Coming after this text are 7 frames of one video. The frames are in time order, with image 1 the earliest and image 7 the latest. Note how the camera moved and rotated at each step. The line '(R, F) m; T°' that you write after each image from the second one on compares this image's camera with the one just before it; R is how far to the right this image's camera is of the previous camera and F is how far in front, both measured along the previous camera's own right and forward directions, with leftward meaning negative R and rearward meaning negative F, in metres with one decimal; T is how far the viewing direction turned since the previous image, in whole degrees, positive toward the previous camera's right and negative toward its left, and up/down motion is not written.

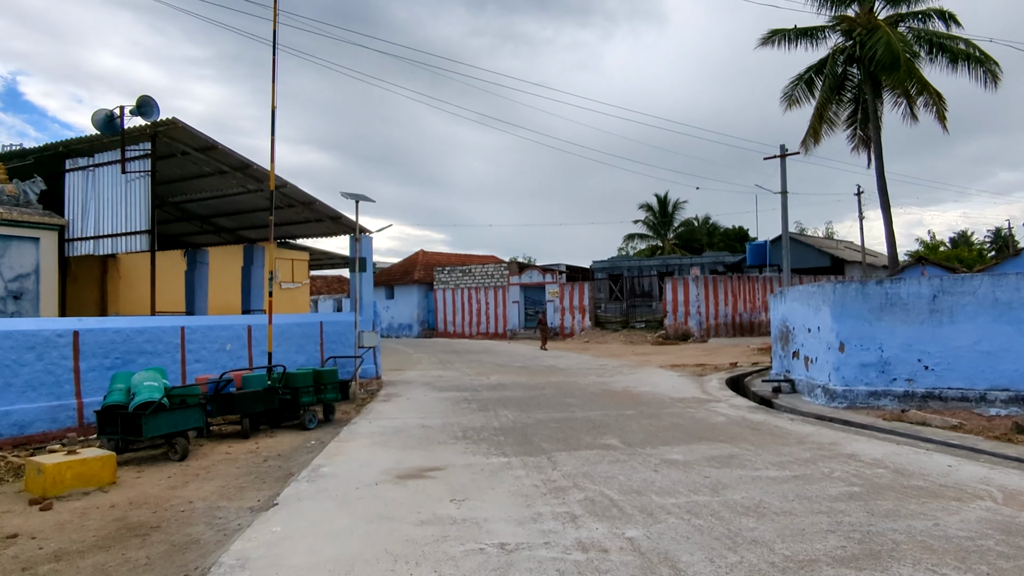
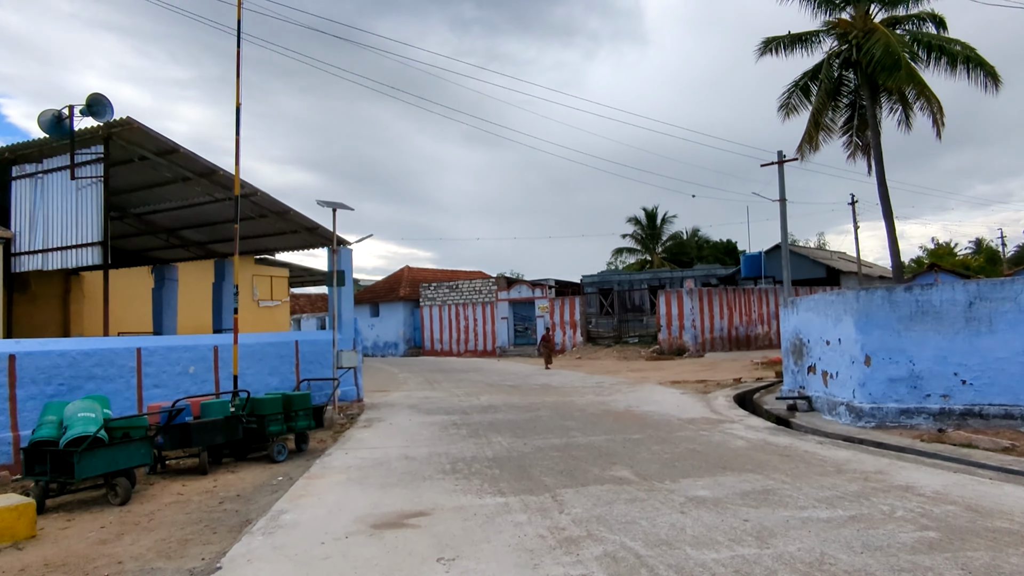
(-0.1, +1.0) m; +1°
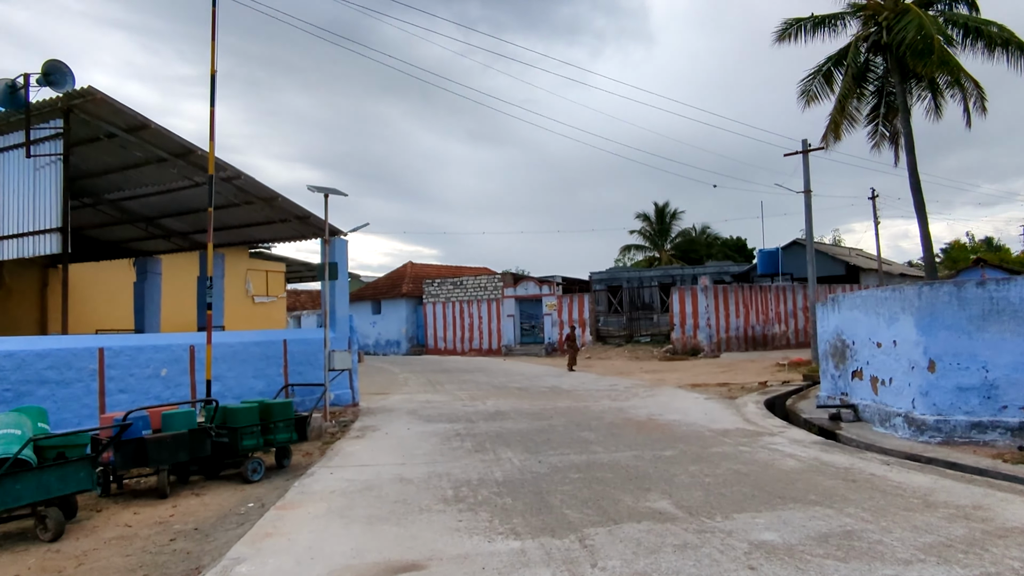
(-0.1, +1.2) m; 0°
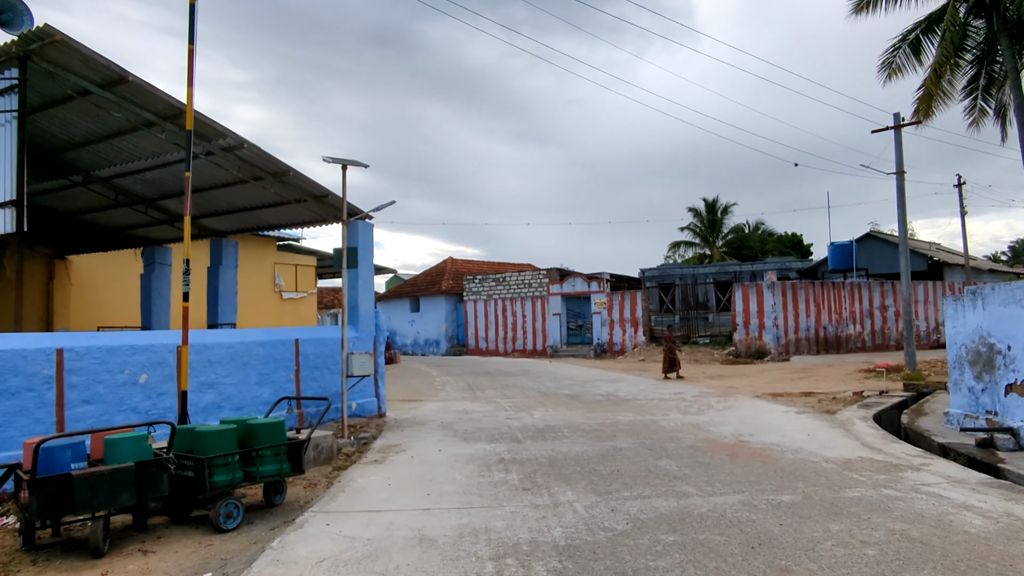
(-0.2, +2.0) m; -3°
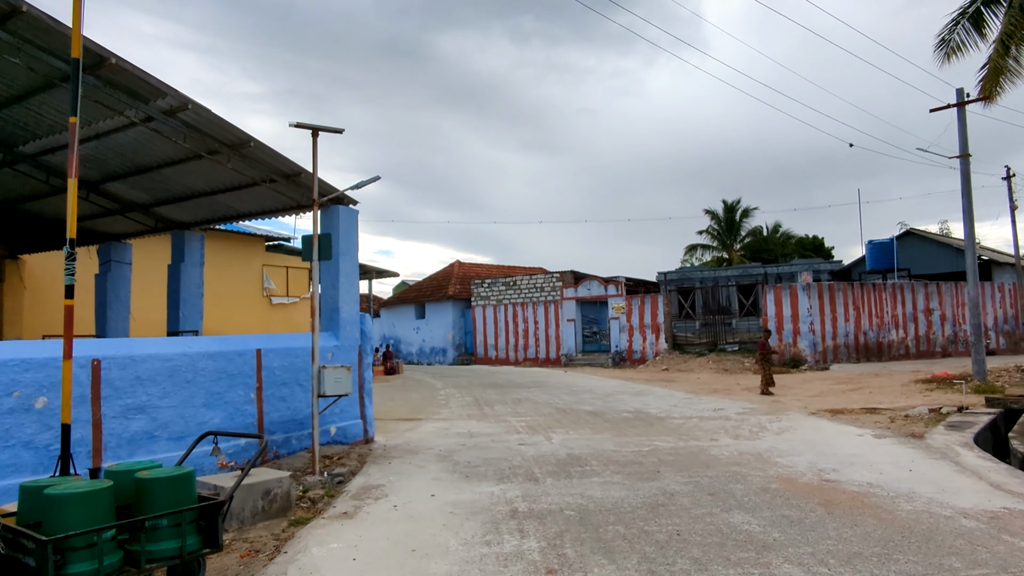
(0.0, +2.0) m; -1°
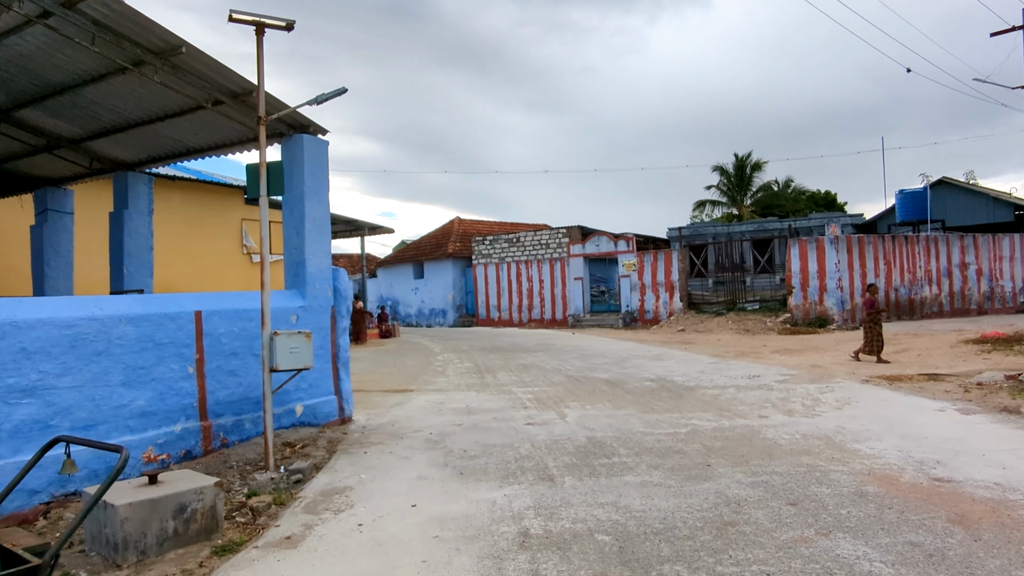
(0.0, +1.7) m; 0°
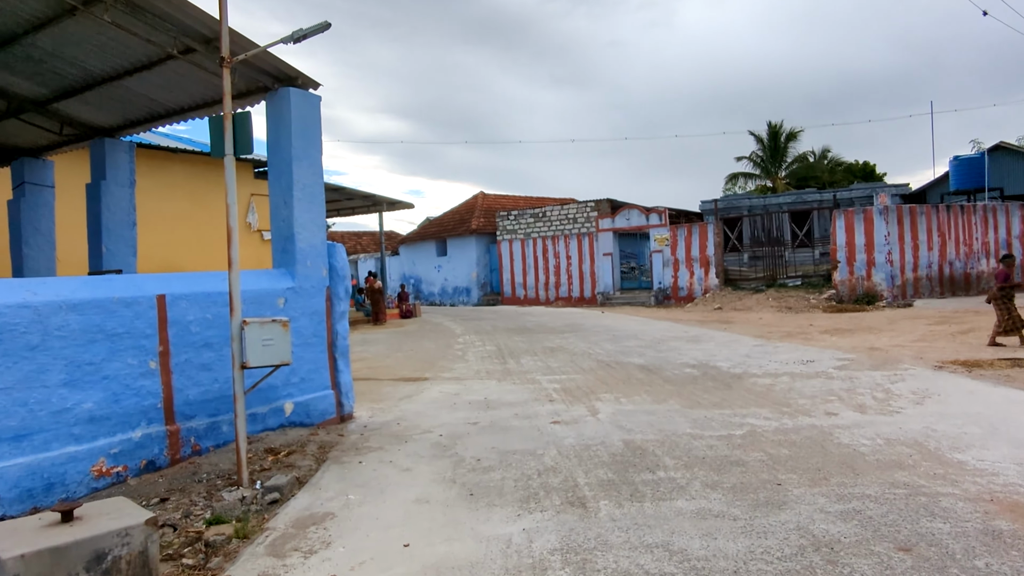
(0.0, +1.1) m; -2°
